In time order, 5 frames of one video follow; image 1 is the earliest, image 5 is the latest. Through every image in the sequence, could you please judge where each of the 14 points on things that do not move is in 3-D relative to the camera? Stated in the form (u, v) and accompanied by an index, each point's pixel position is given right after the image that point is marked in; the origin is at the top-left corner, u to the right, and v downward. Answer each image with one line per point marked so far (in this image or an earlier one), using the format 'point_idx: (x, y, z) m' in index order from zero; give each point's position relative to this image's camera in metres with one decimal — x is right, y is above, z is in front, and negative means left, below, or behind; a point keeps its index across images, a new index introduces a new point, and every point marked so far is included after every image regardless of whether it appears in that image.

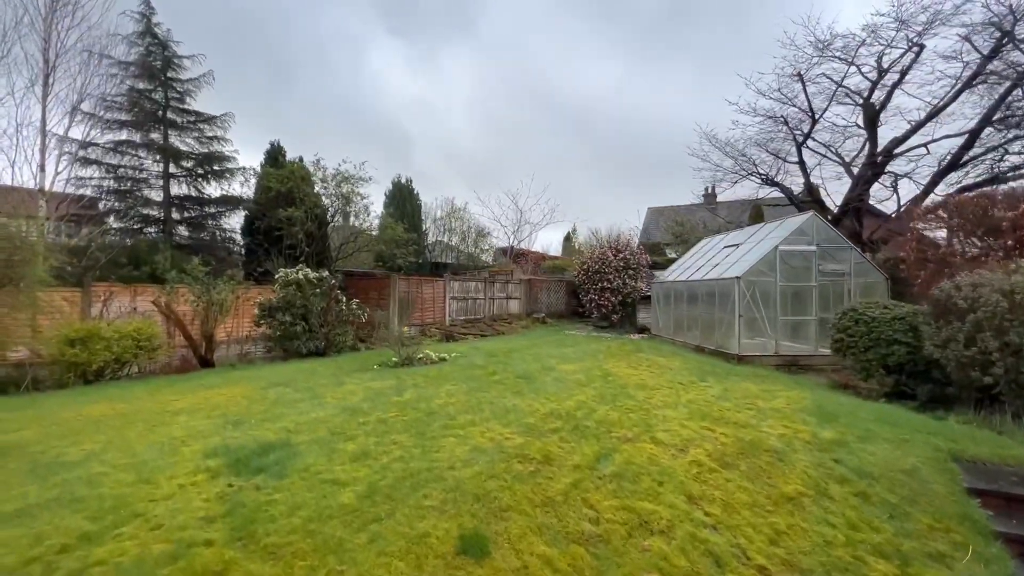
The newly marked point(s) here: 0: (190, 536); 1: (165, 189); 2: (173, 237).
0: (-2.1, -1.6, +3.0) m
1: (-12.2, +3.5, +16.6) m
2: (-11.7, +1.8, +16.3) m
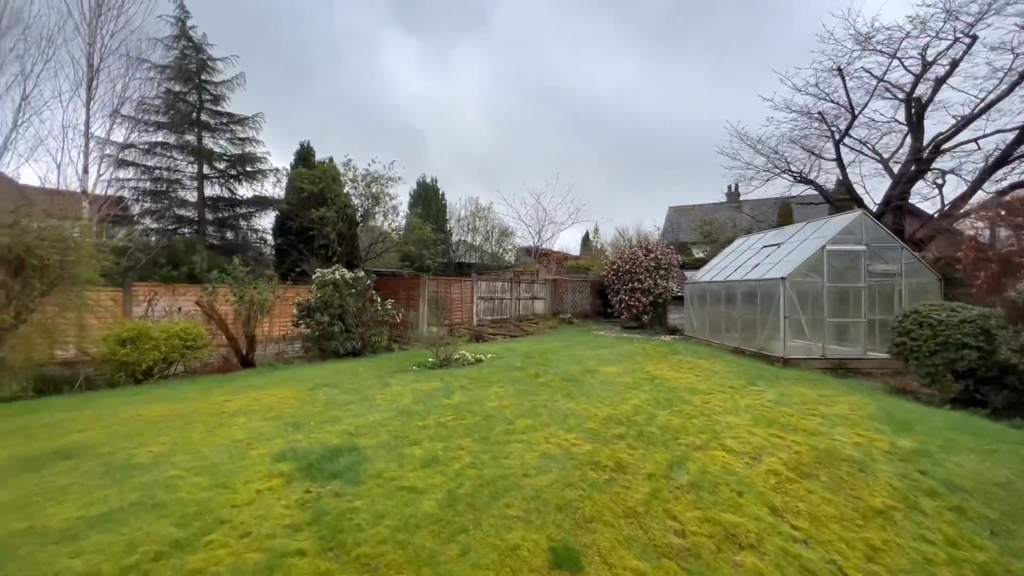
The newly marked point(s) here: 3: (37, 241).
0: (-1.4, -1.6, +3.0) m
1: (-11.2, +3.5, +16.8) m
2: (-10.7, +1.8, +16.5) m
3: (-7.4, +0.7, +7.3) m
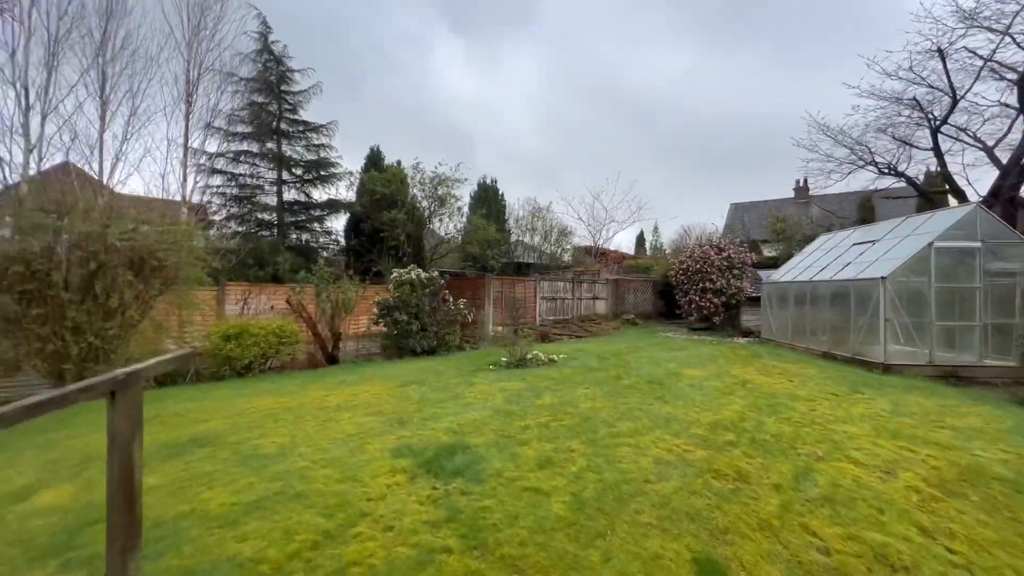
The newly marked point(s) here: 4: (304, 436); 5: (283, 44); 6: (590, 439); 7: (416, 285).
0: (-0.5, -1.6, +3.0) m
1: (-8.8, +3.5, +17.8) m
2: (-8.4, +1.8, +17.4) m
3: (-6.0, +0.7, +7.9) m
4: (-2.2, -1.6, +5.0) m
5: (-8.5, +9.1, +17.5) m
6: (+0.8, -1.5, +4.8) m
7: (-2.3, +0.1, +11.5) m
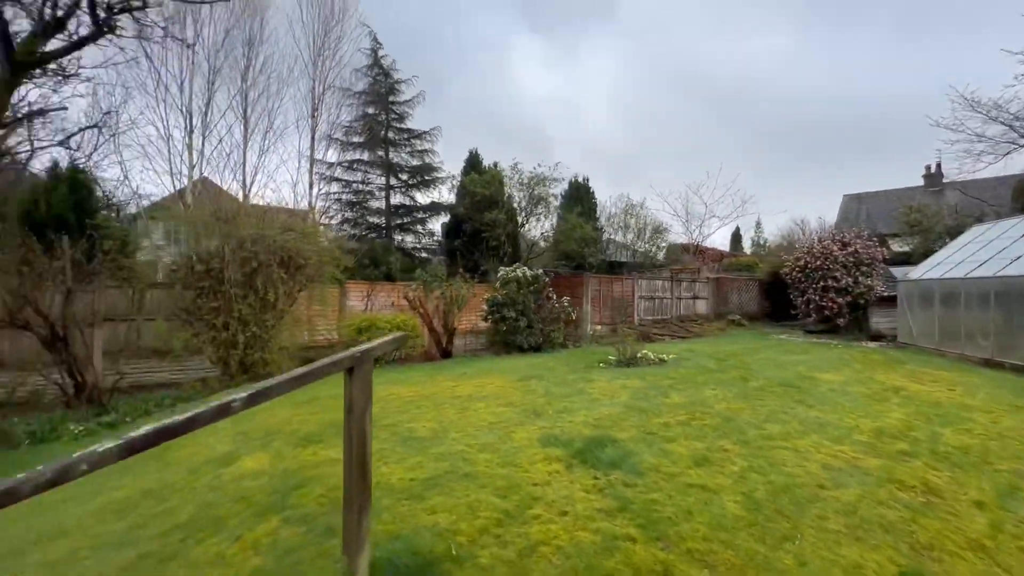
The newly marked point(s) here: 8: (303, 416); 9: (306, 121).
0: (+0.6, -1.5, +3.0) m
1: (-5.1, +3.6, +19.0) m
2: (-4.7, +1.9, +18.6) m
3: (-4.0, +0.8, +8.8) m
4: (-0.7, -1.5, +5.2) m
5: (-4.8, +9.1, +18.6) m
6: (+2.2, -1.5, +4.6) m
7: (+0.3, +0.1, +11.7) m
8: (-2.5, -1.5, +5.7) m
9: (-6.9, +5.5, +15.6) m
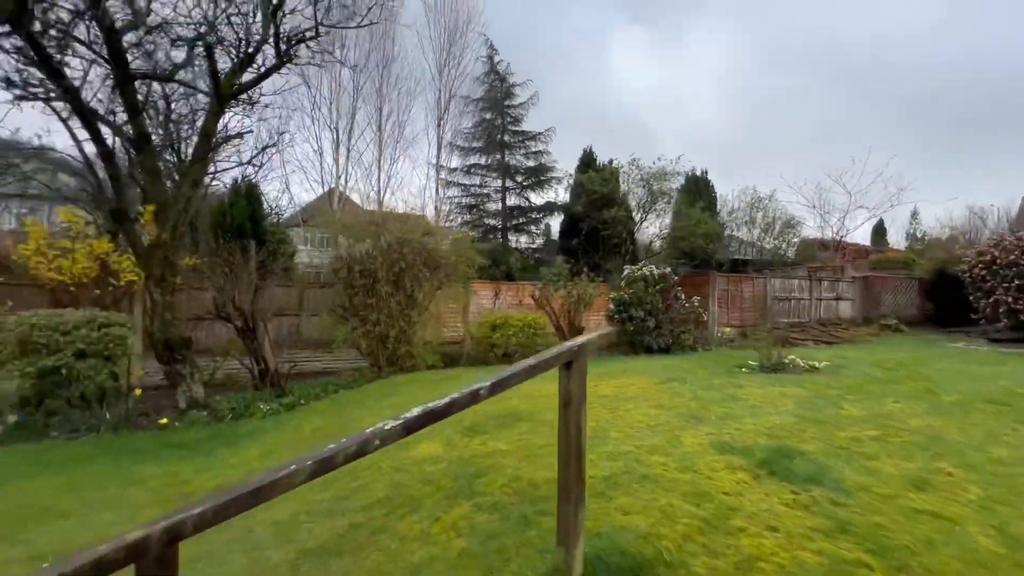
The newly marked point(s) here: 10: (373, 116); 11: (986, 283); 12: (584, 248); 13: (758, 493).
0: (+1.8, -1.5, +2.7) m
1: (-0.4, +3.6, +19.5) m
2: (-0.1, +1.9, +19.0) m
3: (-1.4, +0.8, +9.3) m
4: (+1.0, -1.5, +5.2) m
5: (-0.2, +9.2, +19.1) m
6: (+3.7, -1.5, +3.9) m
7: (+3.3, +0.2, +11.3) m
8: (-0.7, -1.5, +6.0) m
9: (-2.9, +5.6, +16.6) m
10: (-4.5, +5.6, +15.3) m
11: (+13.1, +0.1, +13.2) m
12: (+2.7, +1.5, +17.4) m
13: (+1.7, -1.5, +3.4) m
